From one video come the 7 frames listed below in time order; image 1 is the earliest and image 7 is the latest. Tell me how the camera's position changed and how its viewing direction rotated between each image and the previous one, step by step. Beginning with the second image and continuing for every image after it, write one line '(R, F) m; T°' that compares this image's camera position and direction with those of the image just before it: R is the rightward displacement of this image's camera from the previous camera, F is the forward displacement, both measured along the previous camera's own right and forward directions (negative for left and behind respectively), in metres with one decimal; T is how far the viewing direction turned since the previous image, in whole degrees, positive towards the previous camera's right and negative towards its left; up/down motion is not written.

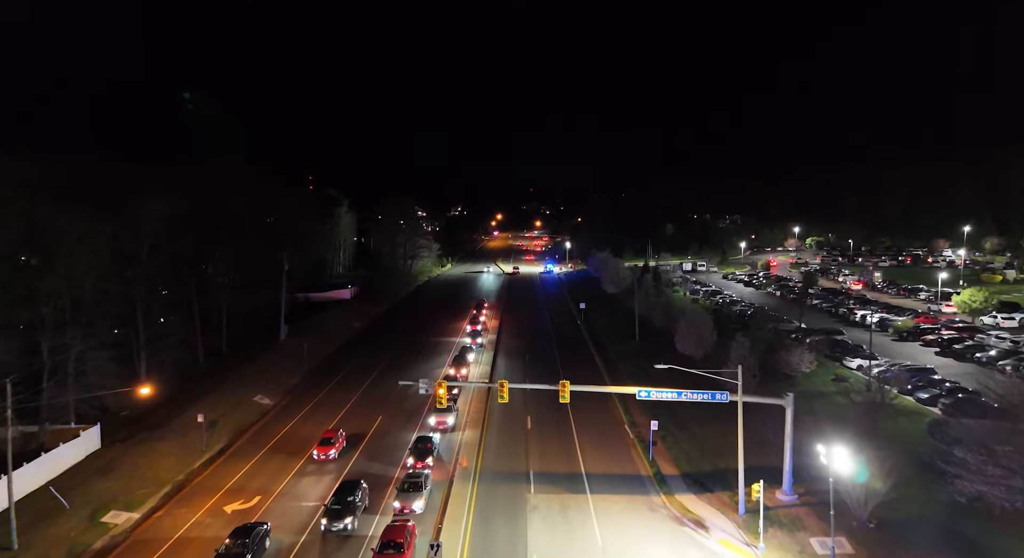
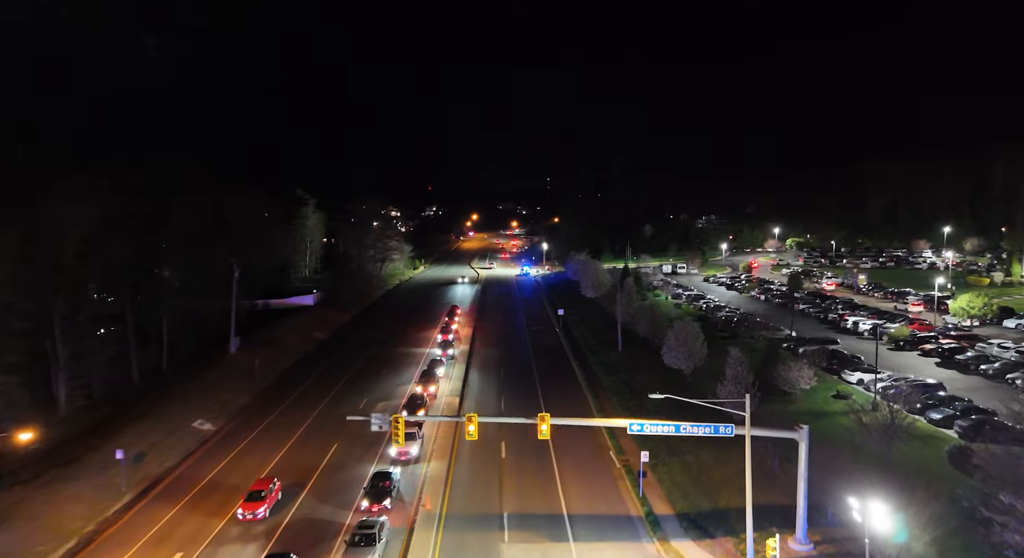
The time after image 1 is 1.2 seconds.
(+0.2, +4.3) m; +2°
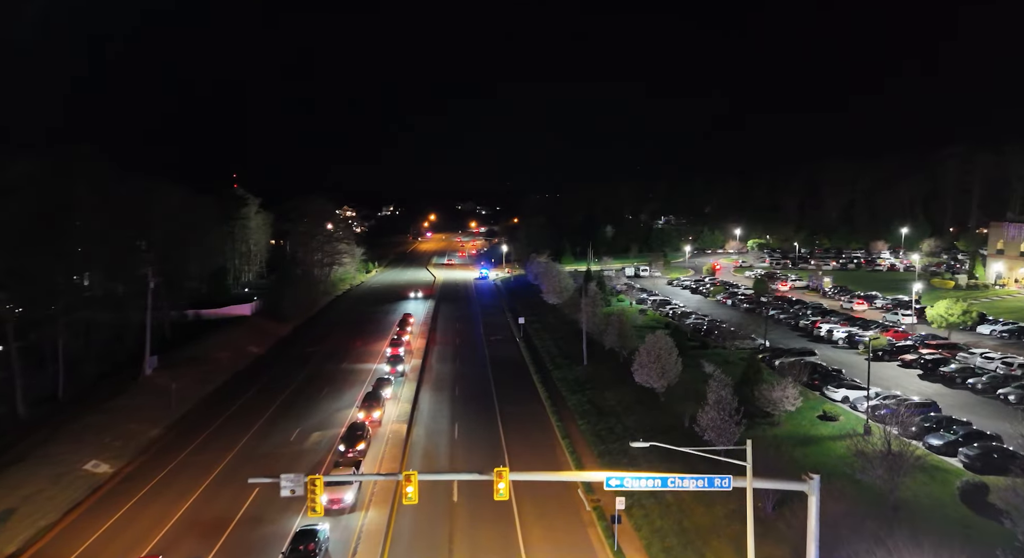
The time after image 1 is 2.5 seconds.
(+0.3, +4.7) m; +3°
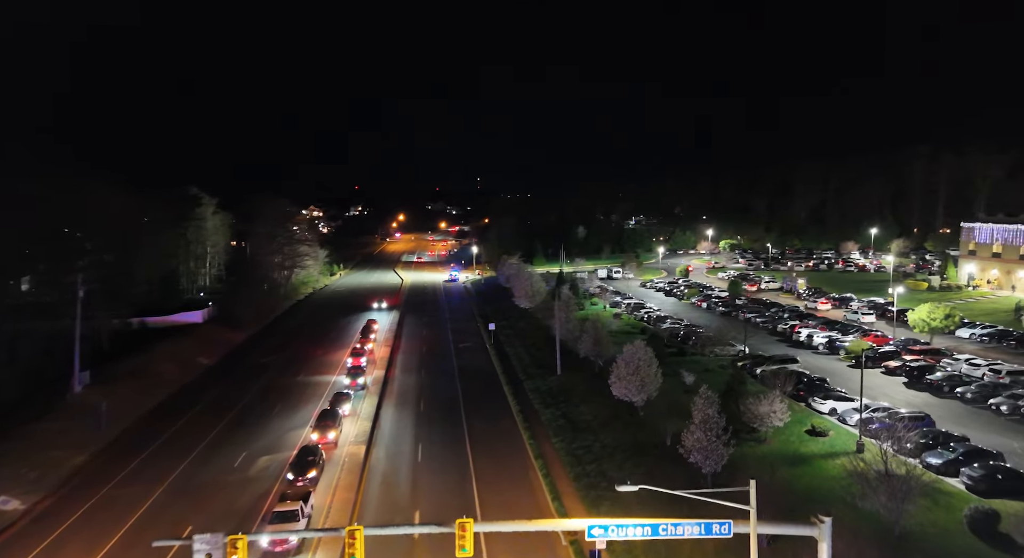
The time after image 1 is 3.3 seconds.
(+0.2, +3.0) m; +2°
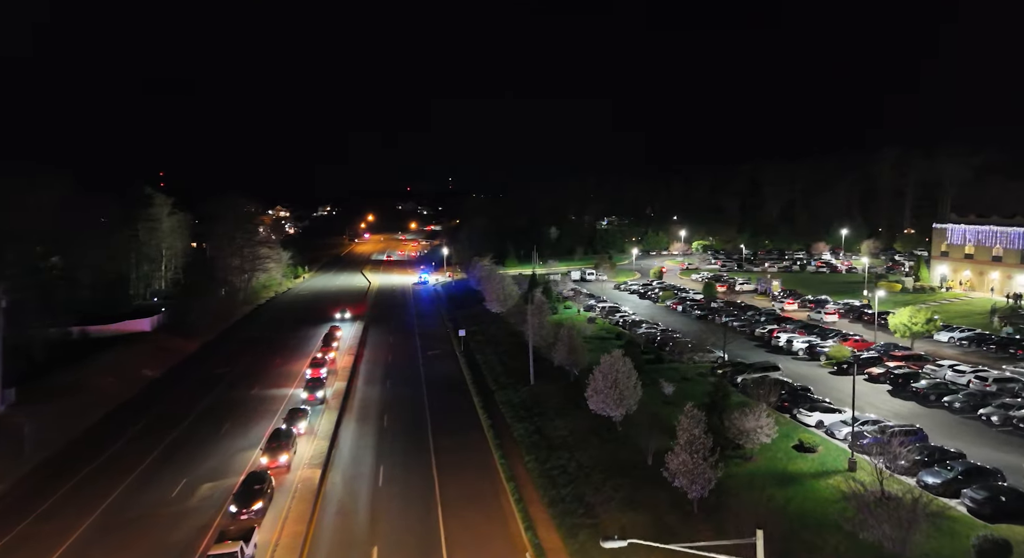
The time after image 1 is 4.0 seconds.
(+0.1, +2.7) m; +2°
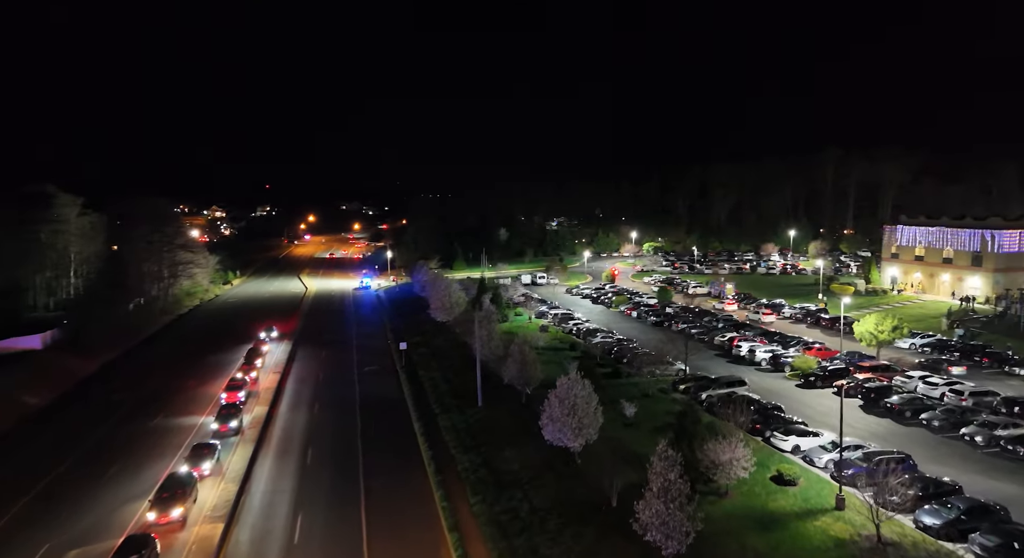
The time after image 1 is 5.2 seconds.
(+0.3, +4.7) m; +4°
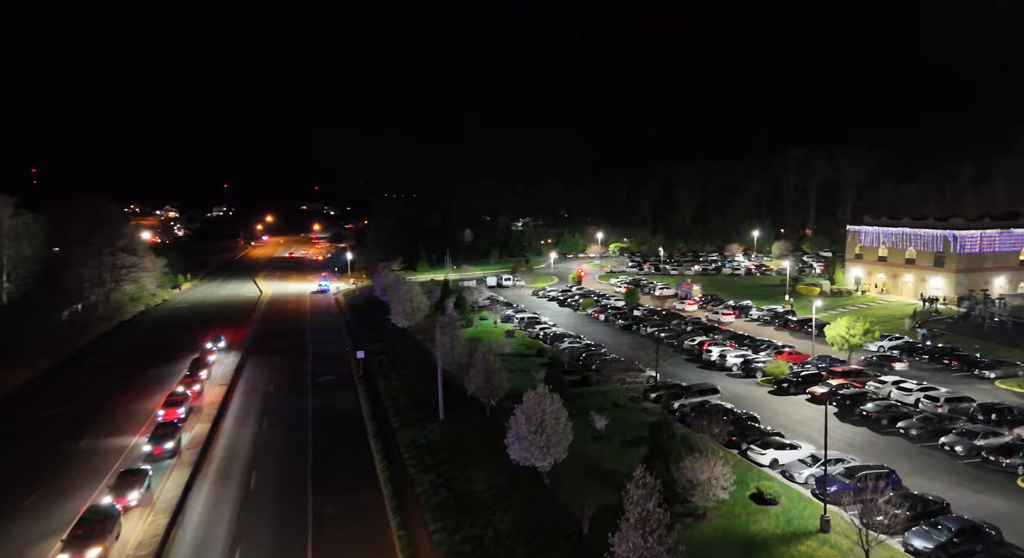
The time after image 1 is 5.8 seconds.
(+0.1, +2.4) m; +3°
